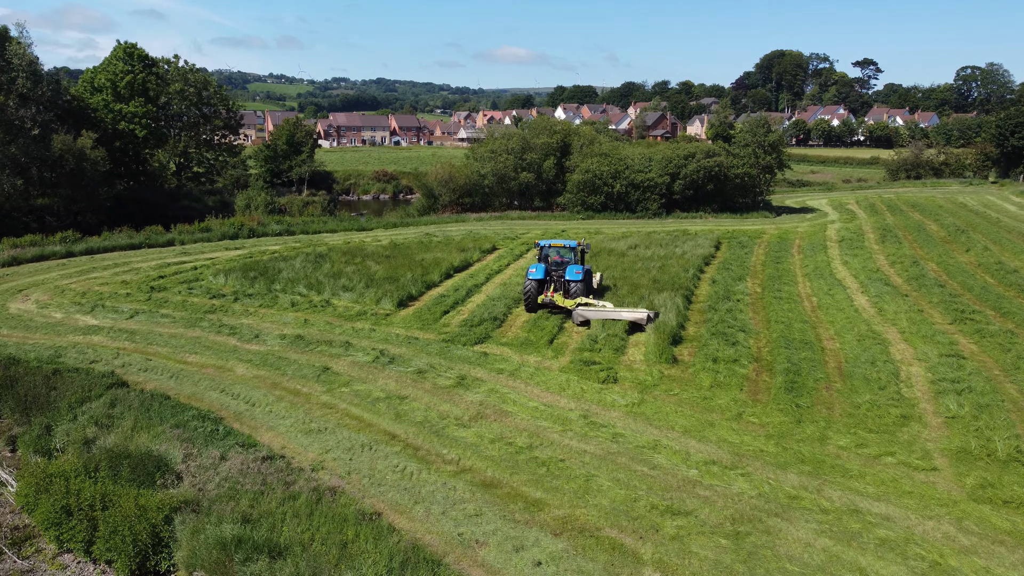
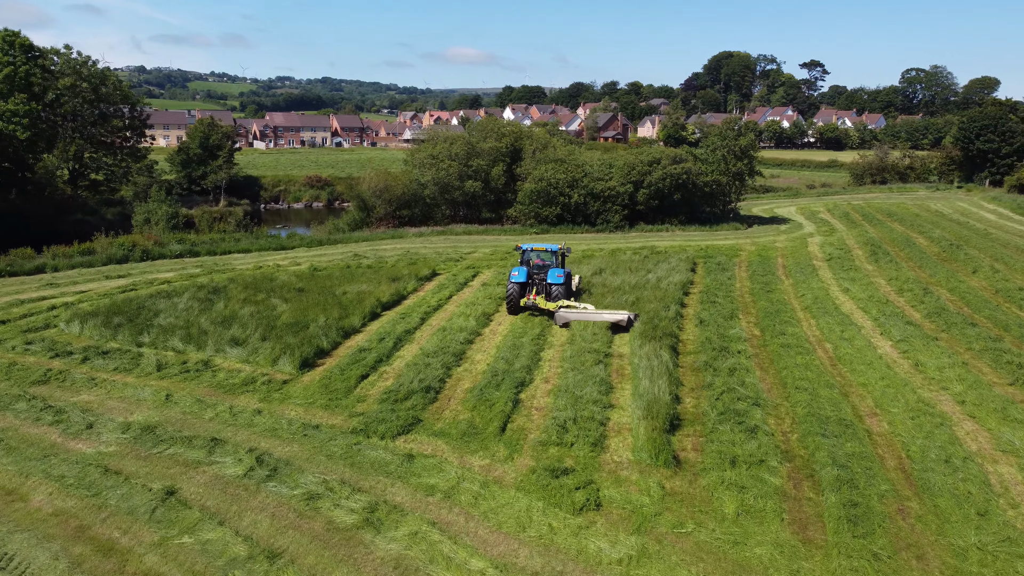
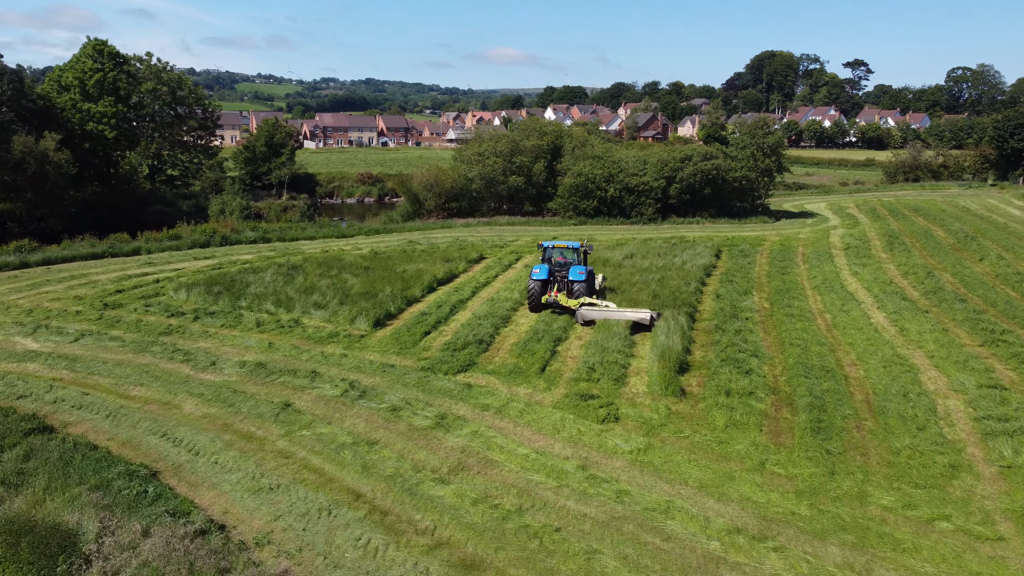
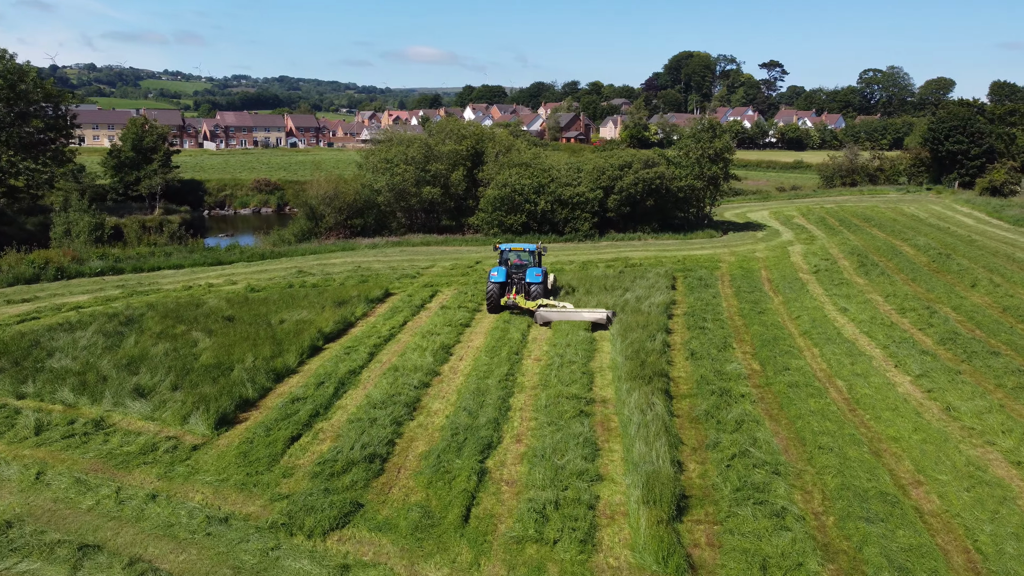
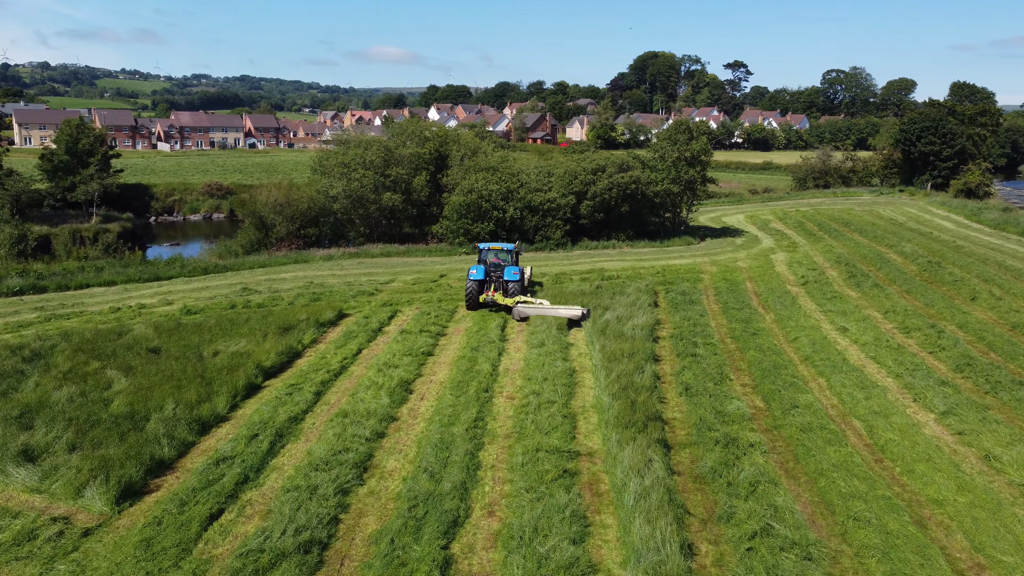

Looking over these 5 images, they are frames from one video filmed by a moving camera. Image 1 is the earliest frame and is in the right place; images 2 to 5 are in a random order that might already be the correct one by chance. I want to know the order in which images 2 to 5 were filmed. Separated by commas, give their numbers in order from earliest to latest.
3, 2, 4, 5
